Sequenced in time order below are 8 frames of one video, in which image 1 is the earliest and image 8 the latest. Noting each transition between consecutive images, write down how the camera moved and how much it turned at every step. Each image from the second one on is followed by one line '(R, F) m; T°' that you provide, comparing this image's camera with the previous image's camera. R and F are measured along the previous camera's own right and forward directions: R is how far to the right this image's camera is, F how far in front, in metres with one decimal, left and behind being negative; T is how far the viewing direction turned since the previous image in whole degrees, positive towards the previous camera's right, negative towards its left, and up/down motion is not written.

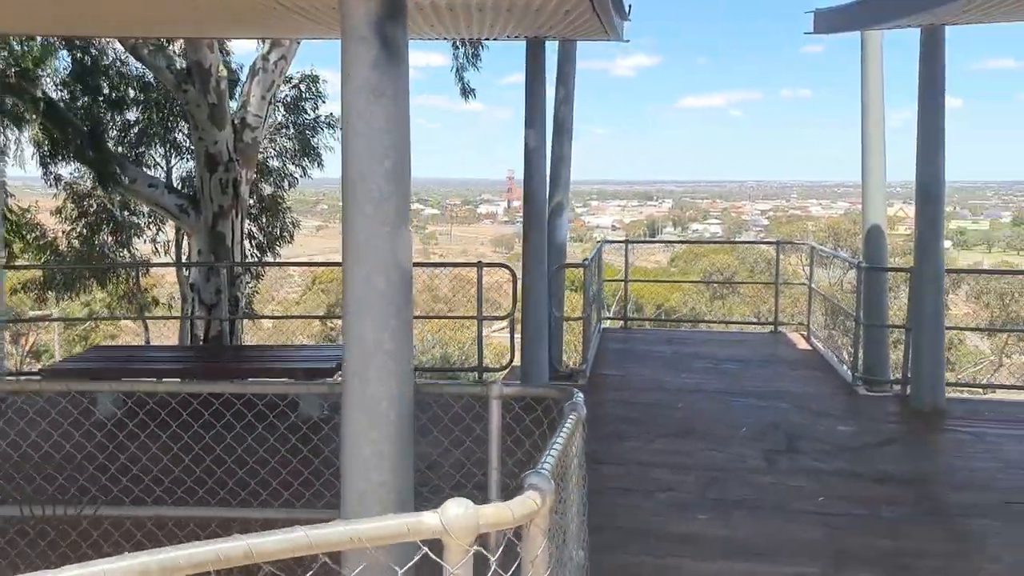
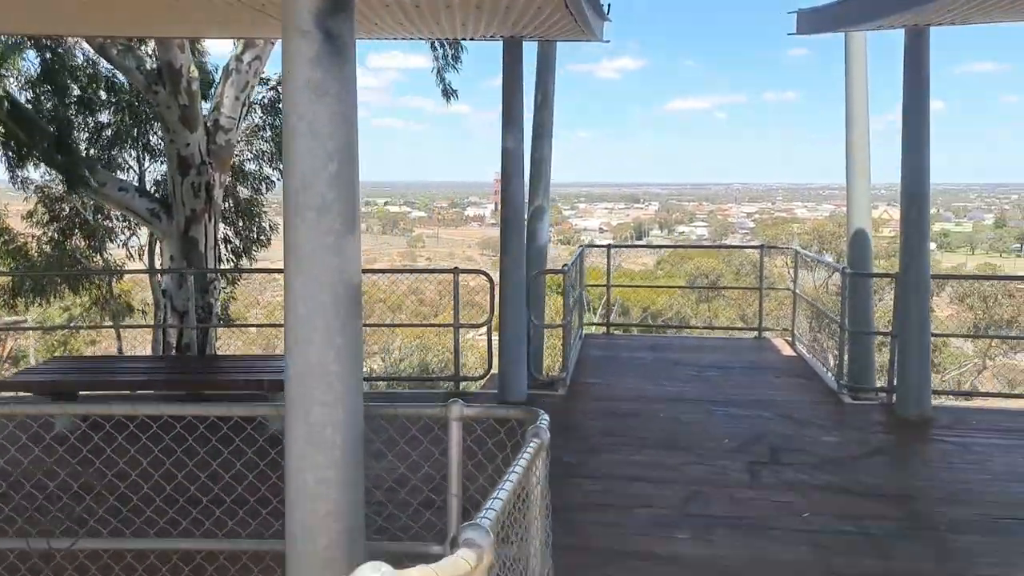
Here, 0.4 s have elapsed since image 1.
(+0.1, +0.1) m; +1°
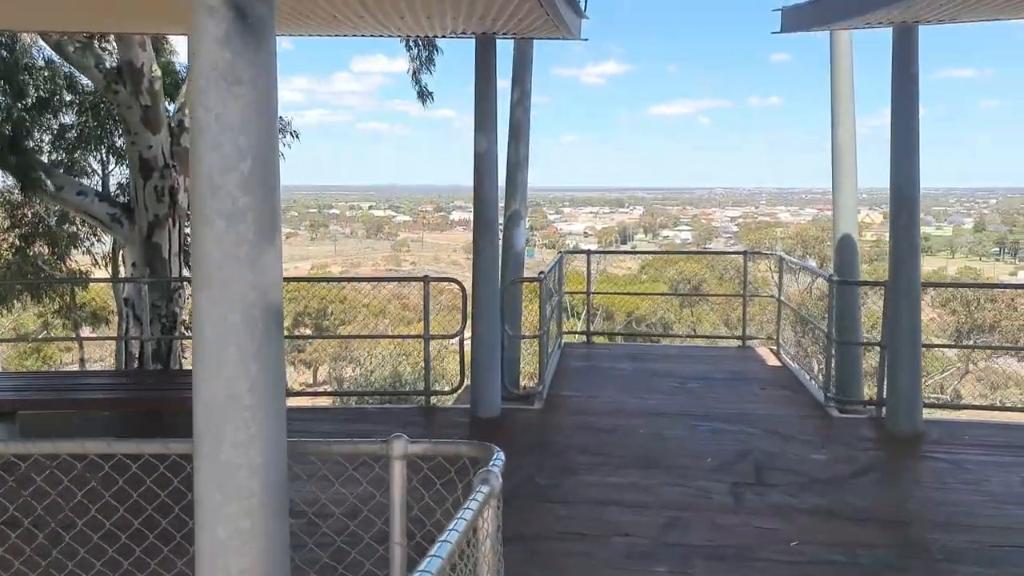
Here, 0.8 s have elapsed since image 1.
(+0.1, +0.2) m; +1°
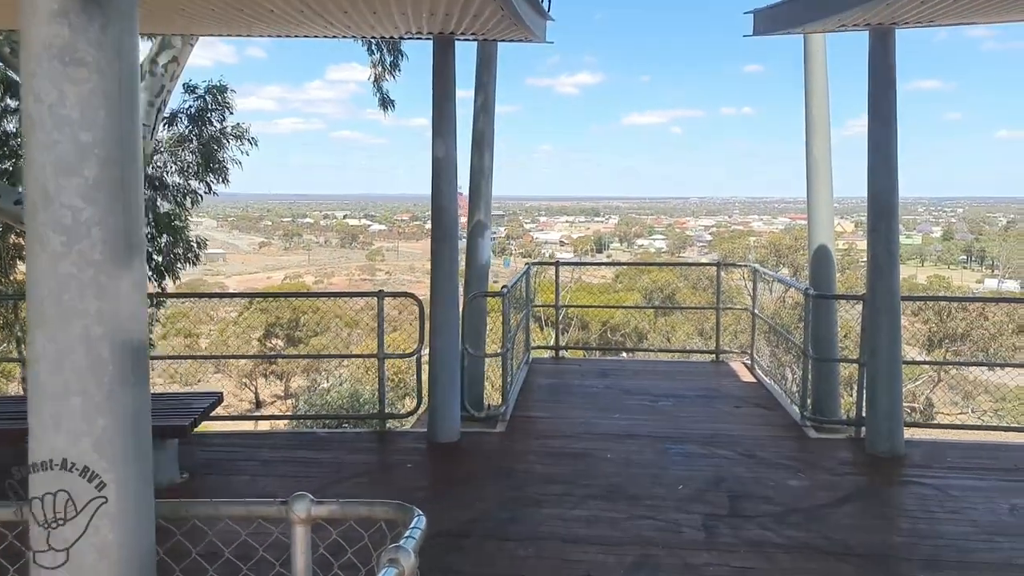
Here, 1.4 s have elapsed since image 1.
(+0.1, +0.3) m; +2°
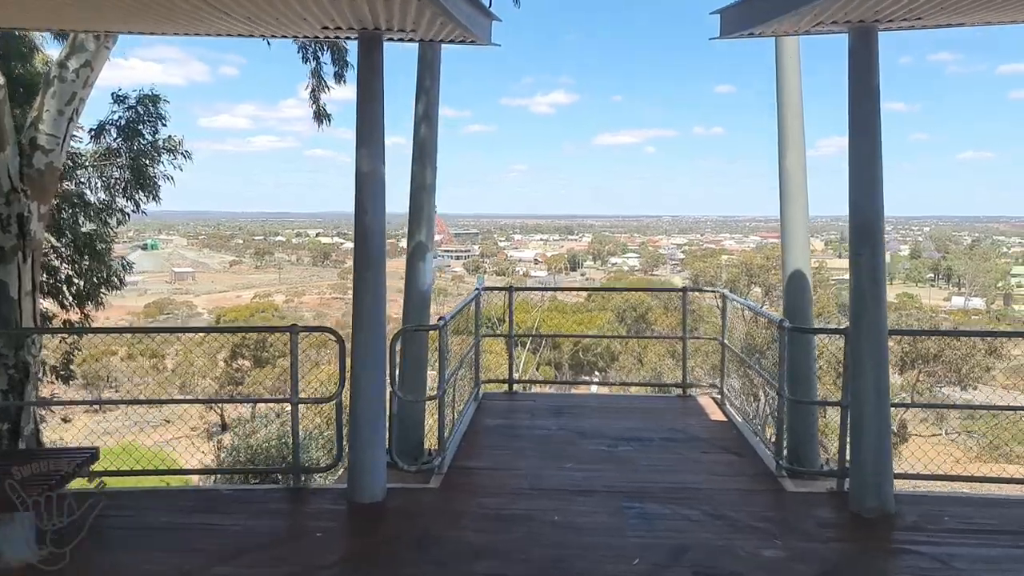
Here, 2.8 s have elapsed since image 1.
(+0.2, +0.6) m; +2°
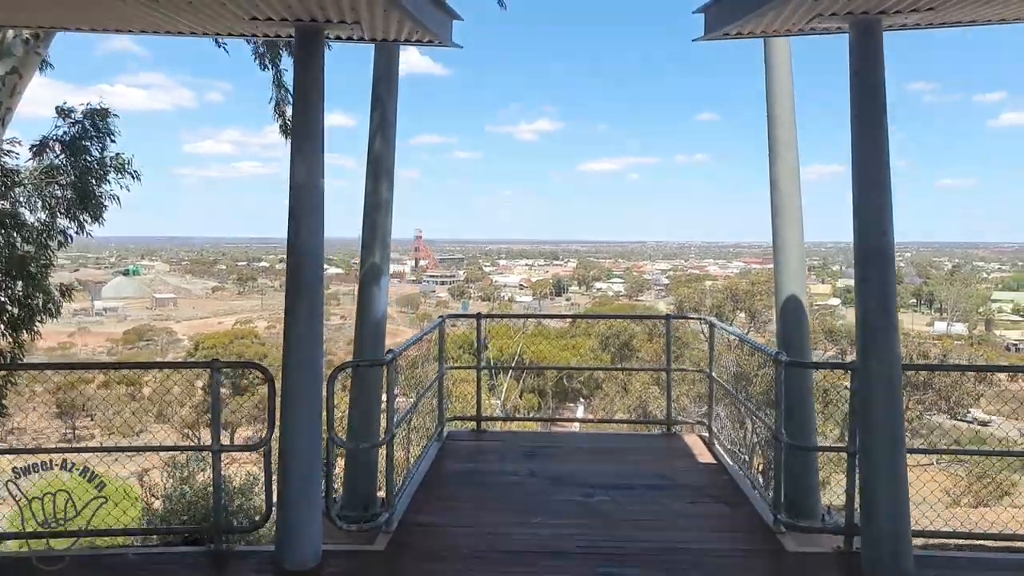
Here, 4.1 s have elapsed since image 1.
(+0.1, +0.5) m; +1°
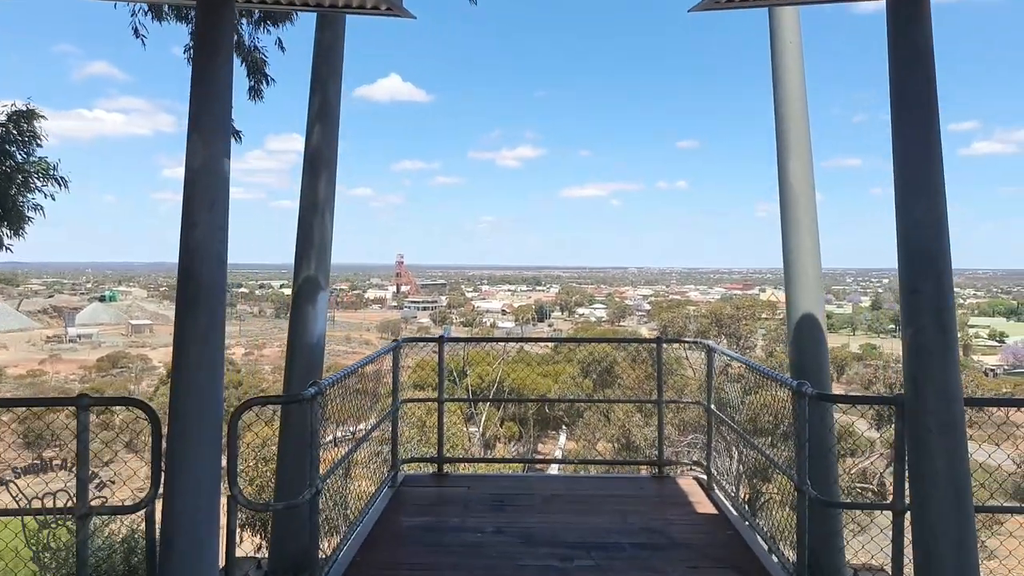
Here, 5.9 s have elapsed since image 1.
(+0.1, +0.7) m; +1°
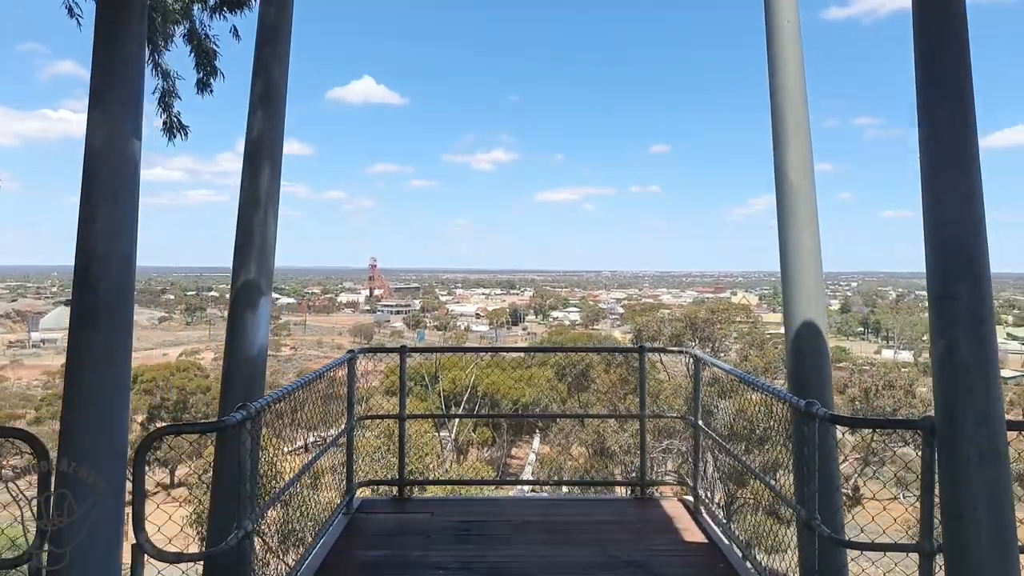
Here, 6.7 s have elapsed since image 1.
(0.0, +0.4) m; +2°
